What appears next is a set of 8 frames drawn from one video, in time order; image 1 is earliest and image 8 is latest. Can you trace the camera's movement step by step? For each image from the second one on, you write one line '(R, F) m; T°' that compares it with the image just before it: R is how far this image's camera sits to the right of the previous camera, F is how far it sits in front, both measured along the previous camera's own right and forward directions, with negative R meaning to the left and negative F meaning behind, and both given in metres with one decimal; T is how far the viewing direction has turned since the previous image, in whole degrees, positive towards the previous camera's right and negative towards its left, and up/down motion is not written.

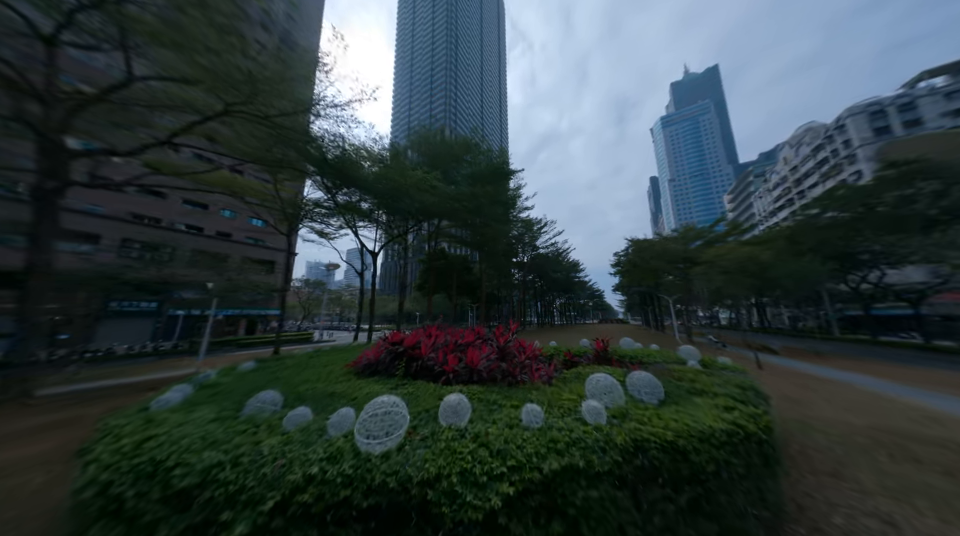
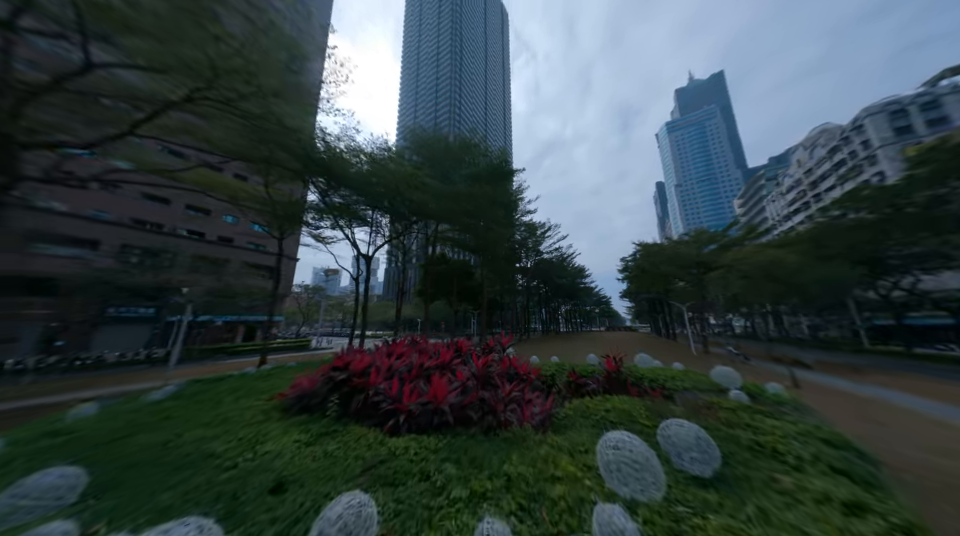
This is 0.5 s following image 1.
(+0.3, +0.7) m; -1°
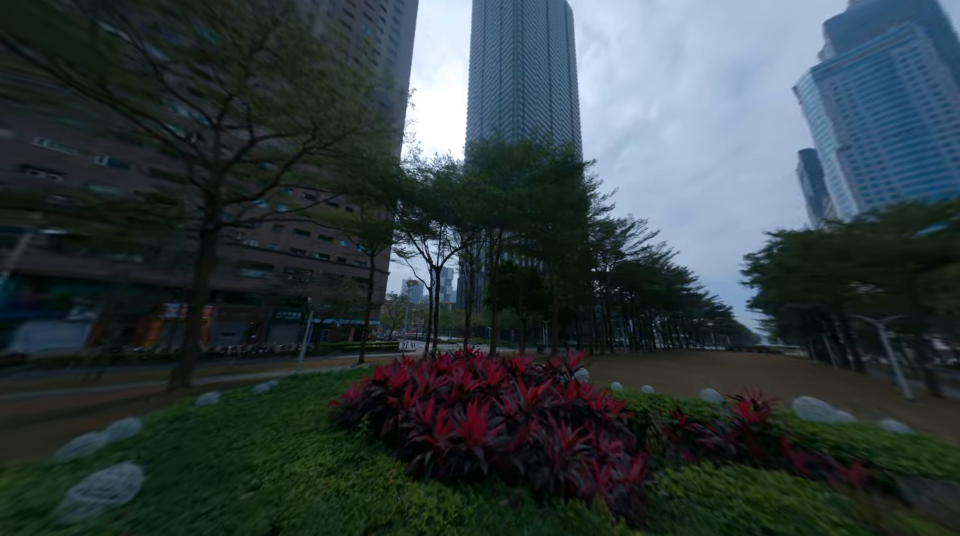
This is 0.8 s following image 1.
(+0.2, +0.4) m; -18°
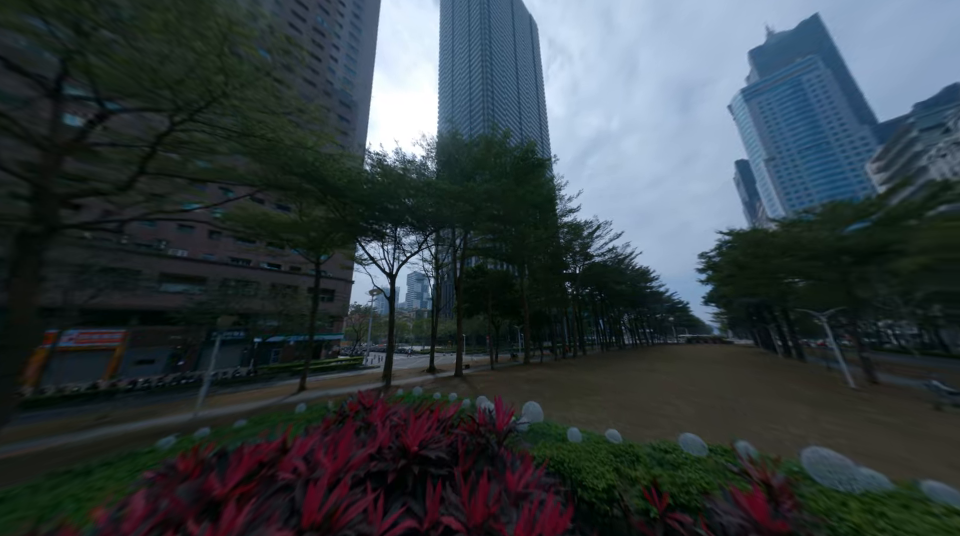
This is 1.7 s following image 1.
(+0.9, +1.1) m; +6°
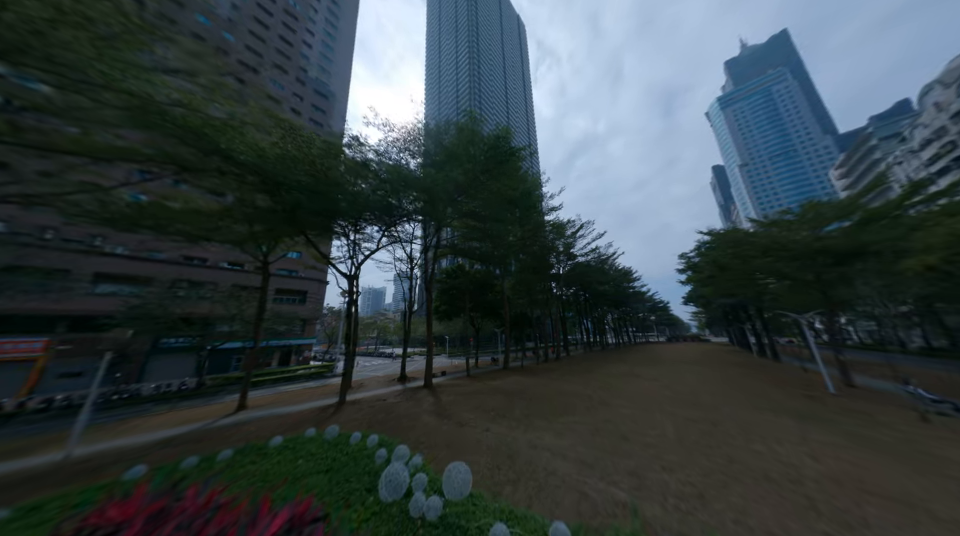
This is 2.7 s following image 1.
(+0.9, +1.0) m; +3°
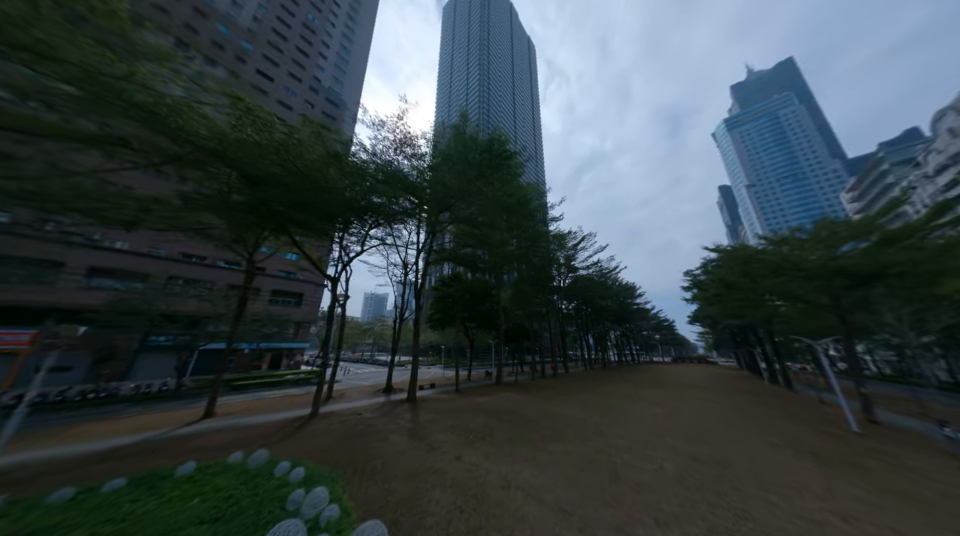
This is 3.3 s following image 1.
(+0.6, +0.5) m; -1°
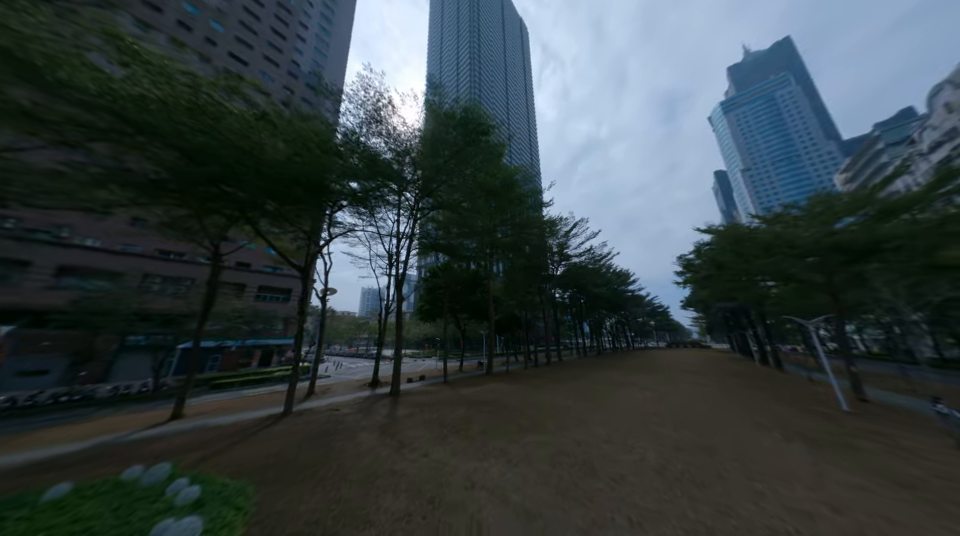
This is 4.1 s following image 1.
(+0.7, +0.5) m; +1°
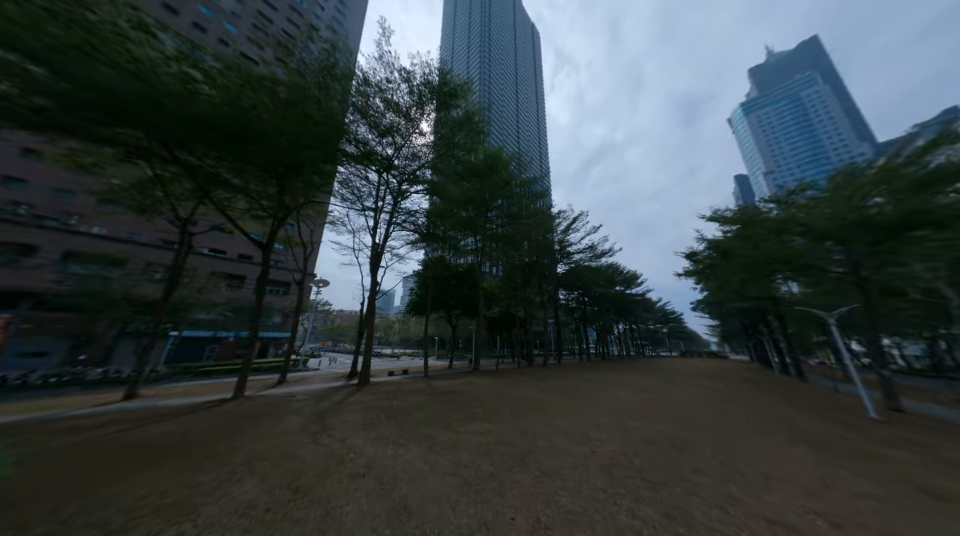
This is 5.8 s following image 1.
(+1.5, +0.8) m; -2°
